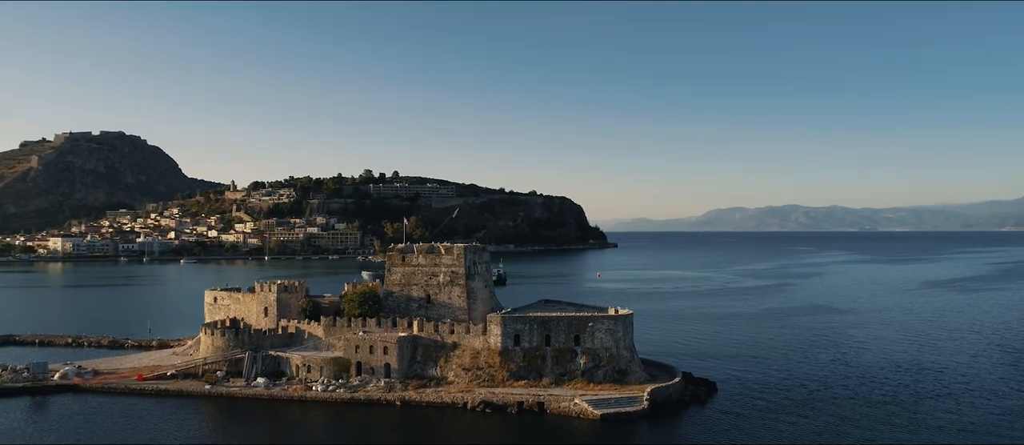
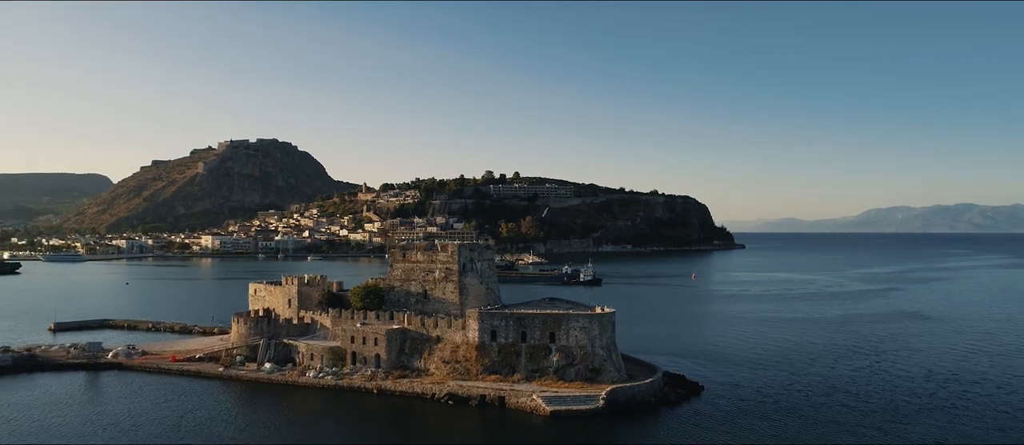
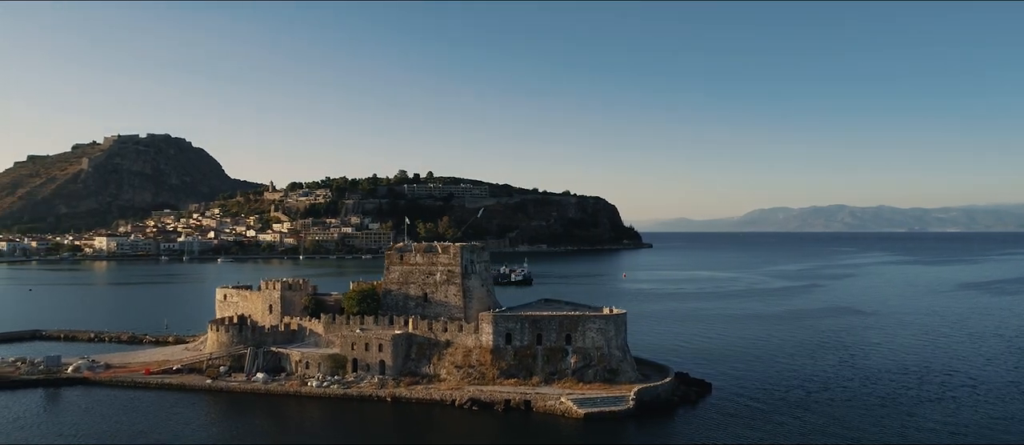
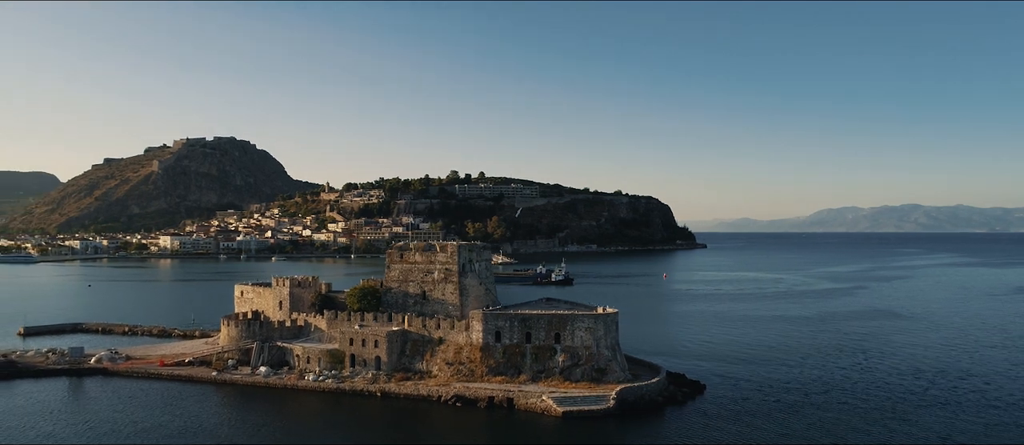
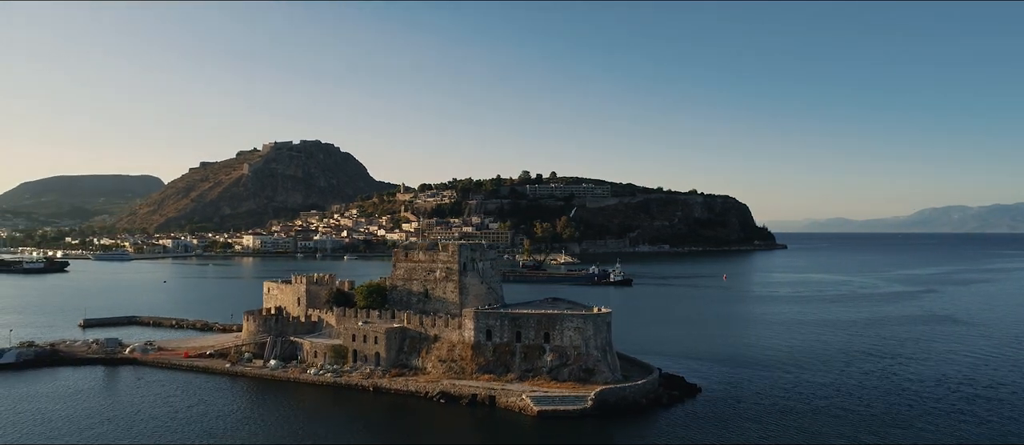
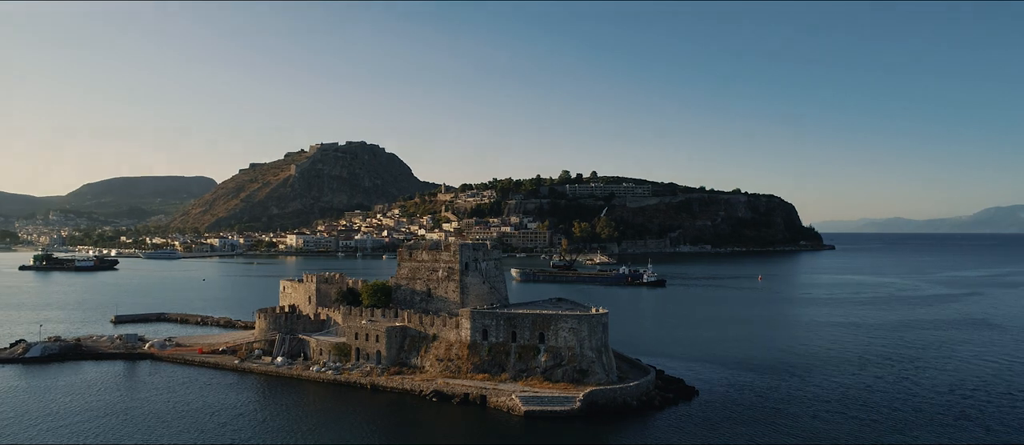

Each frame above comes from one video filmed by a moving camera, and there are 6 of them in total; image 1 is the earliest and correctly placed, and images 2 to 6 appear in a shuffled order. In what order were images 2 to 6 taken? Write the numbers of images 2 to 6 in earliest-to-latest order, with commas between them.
3, 4, 2, 5, 6
